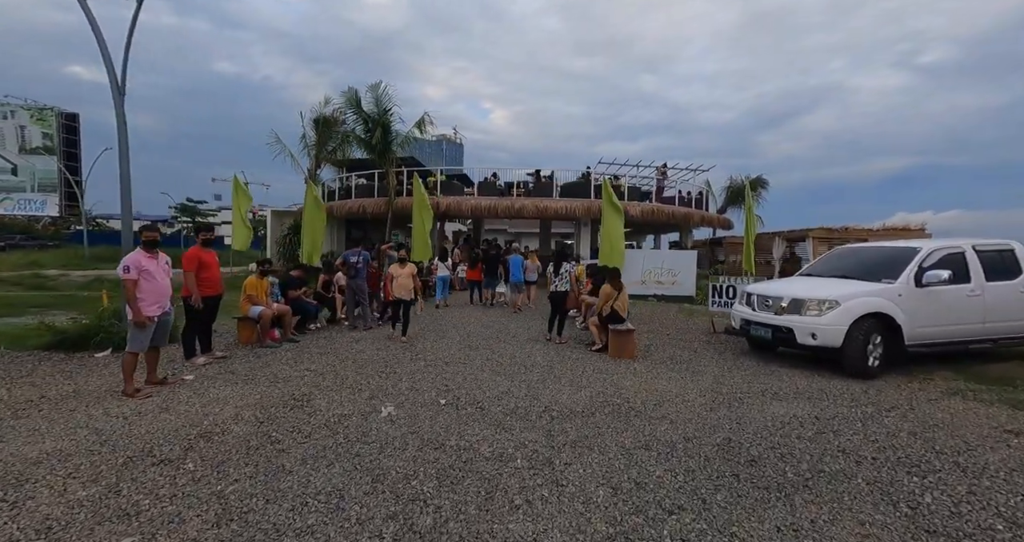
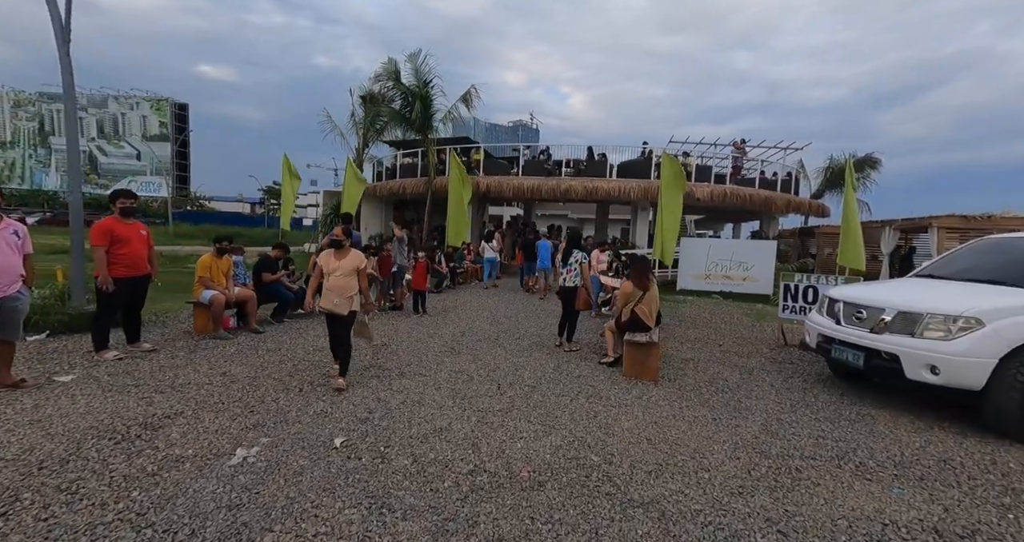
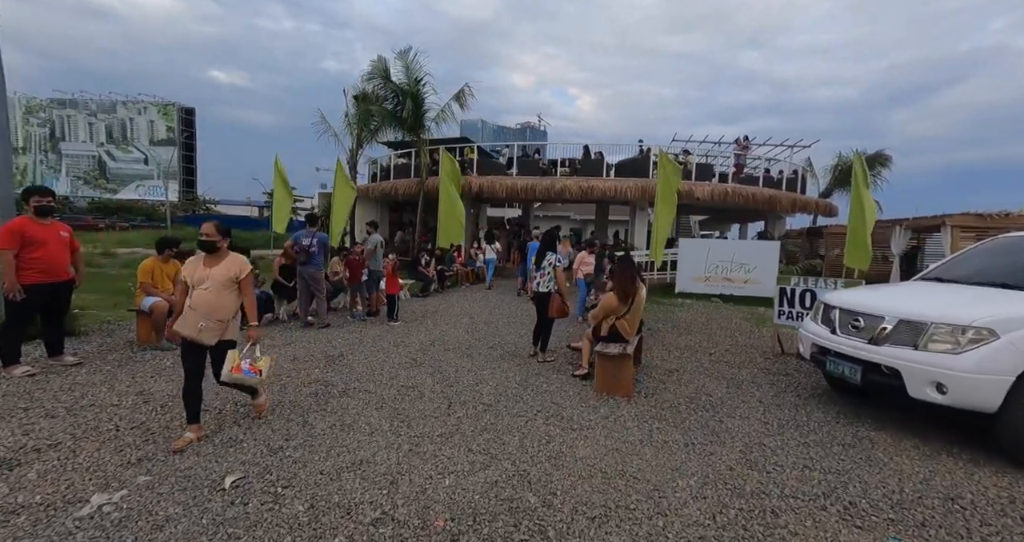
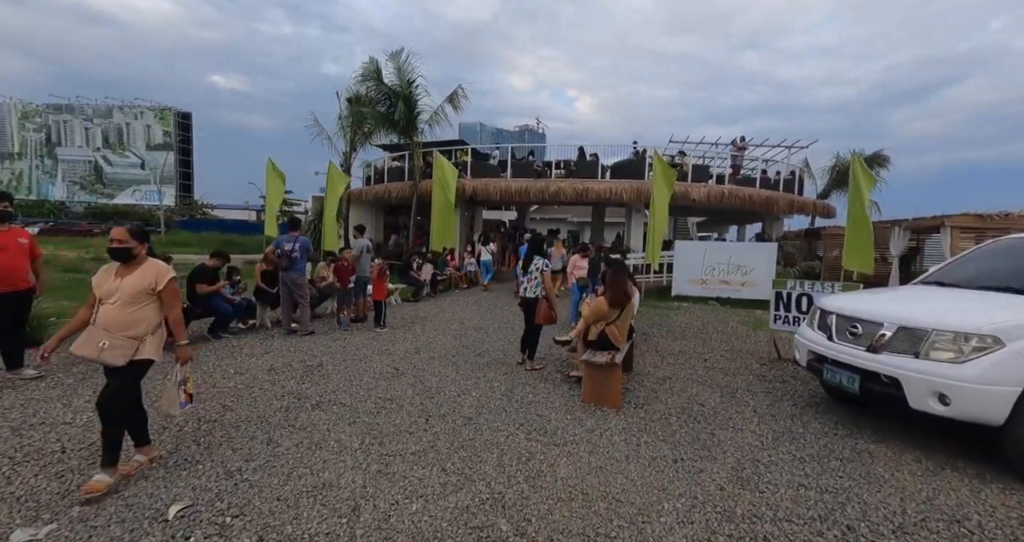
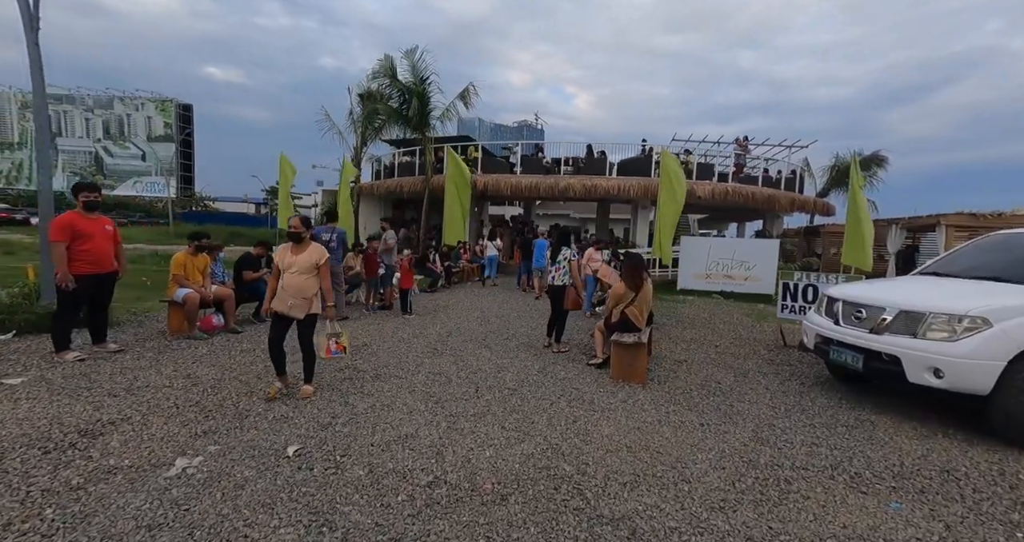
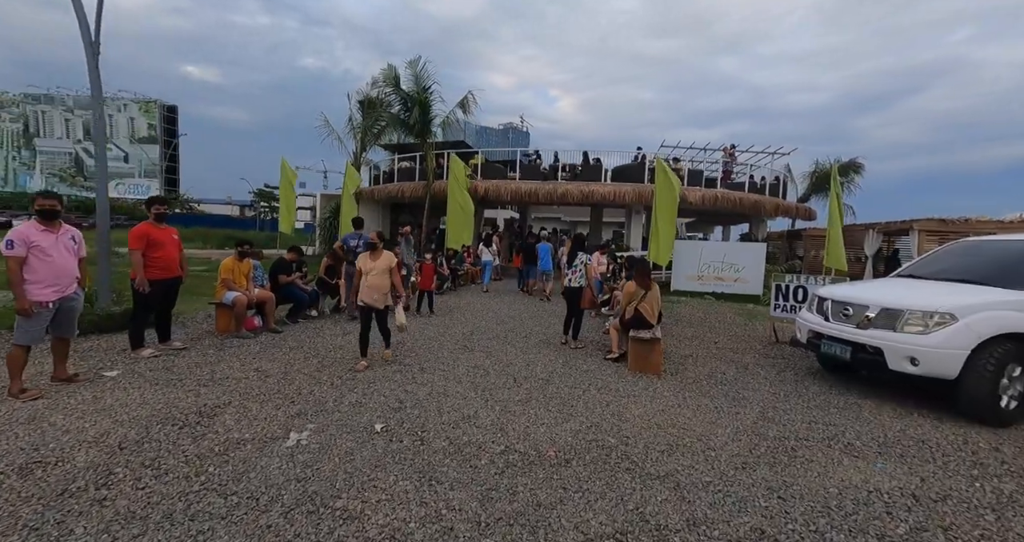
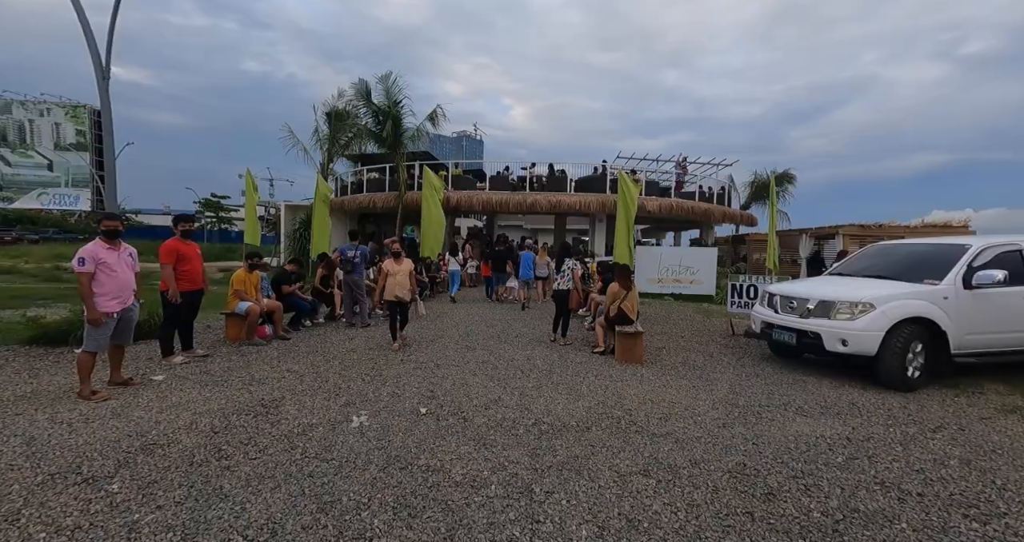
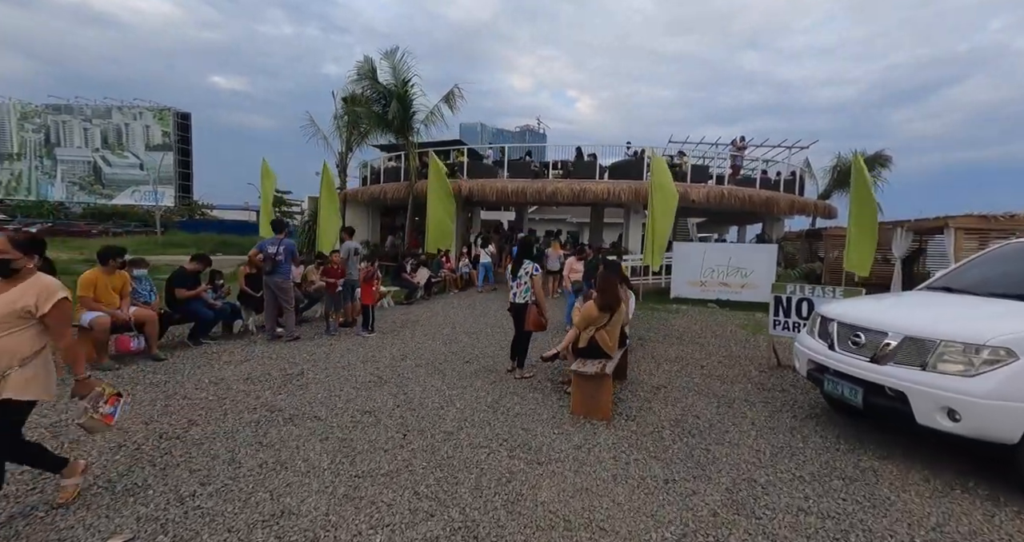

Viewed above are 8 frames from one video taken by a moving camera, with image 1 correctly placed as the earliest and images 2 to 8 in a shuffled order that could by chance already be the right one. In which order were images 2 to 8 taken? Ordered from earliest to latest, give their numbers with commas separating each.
7, 6, 2, 5, 3, 4, 8
